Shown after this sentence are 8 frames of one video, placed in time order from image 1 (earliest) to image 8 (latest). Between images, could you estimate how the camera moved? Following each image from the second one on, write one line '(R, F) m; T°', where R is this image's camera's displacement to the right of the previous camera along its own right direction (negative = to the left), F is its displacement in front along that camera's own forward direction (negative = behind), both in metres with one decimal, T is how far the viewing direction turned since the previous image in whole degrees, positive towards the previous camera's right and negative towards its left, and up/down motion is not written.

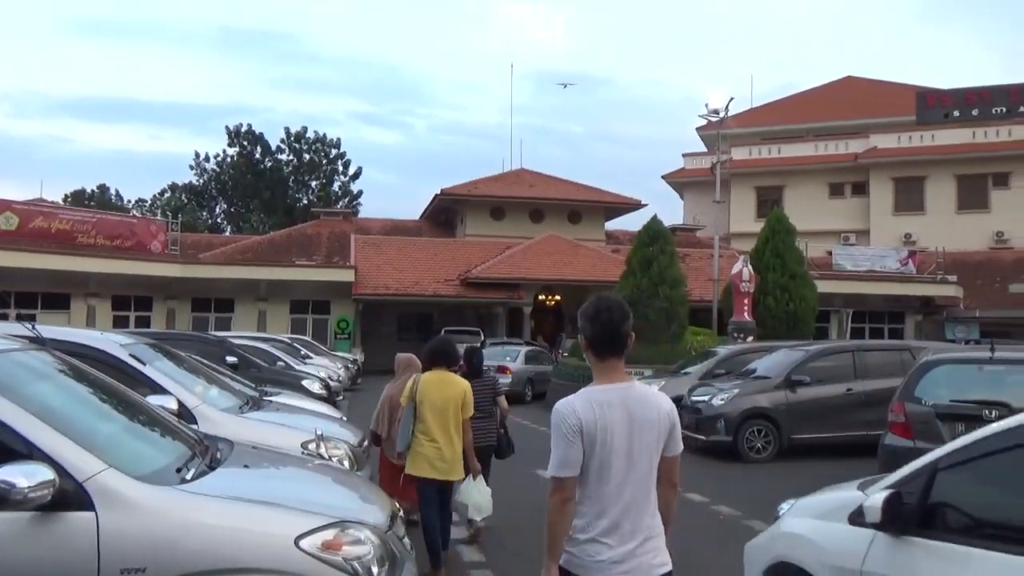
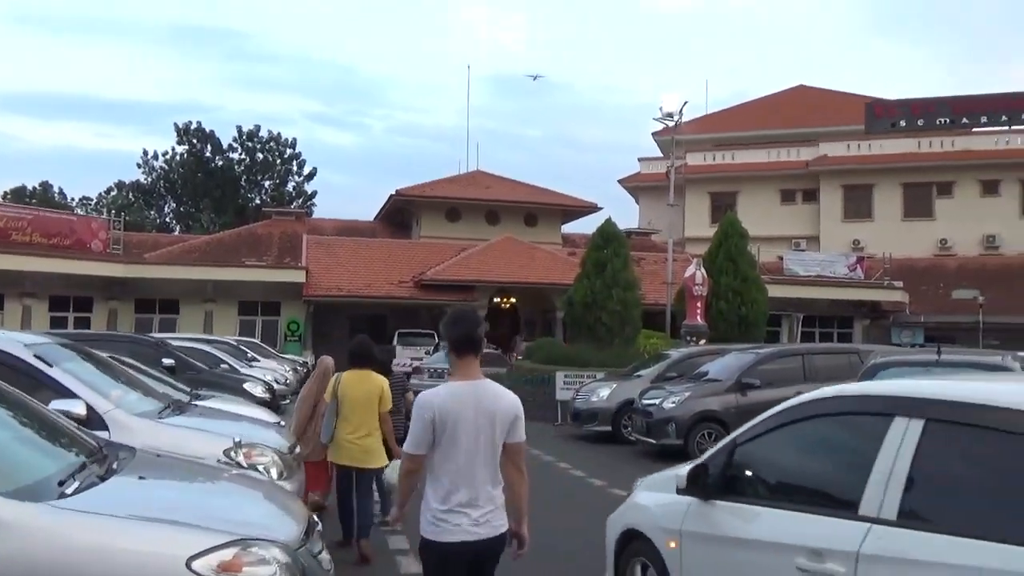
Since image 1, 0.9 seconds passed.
(+0.1, +0.3) m; +3°
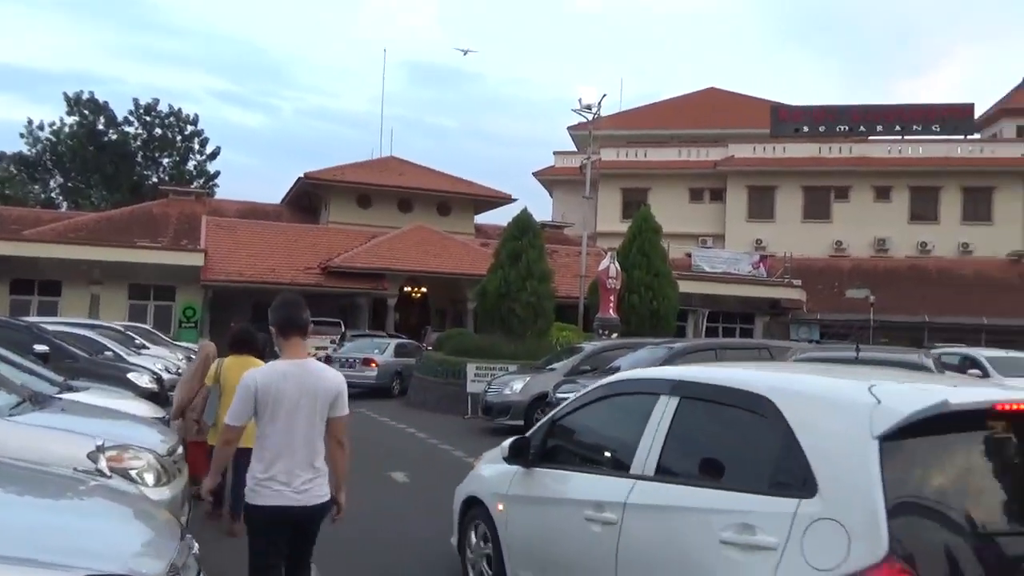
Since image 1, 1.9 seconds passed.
(0.0, +0.6) m; +7°
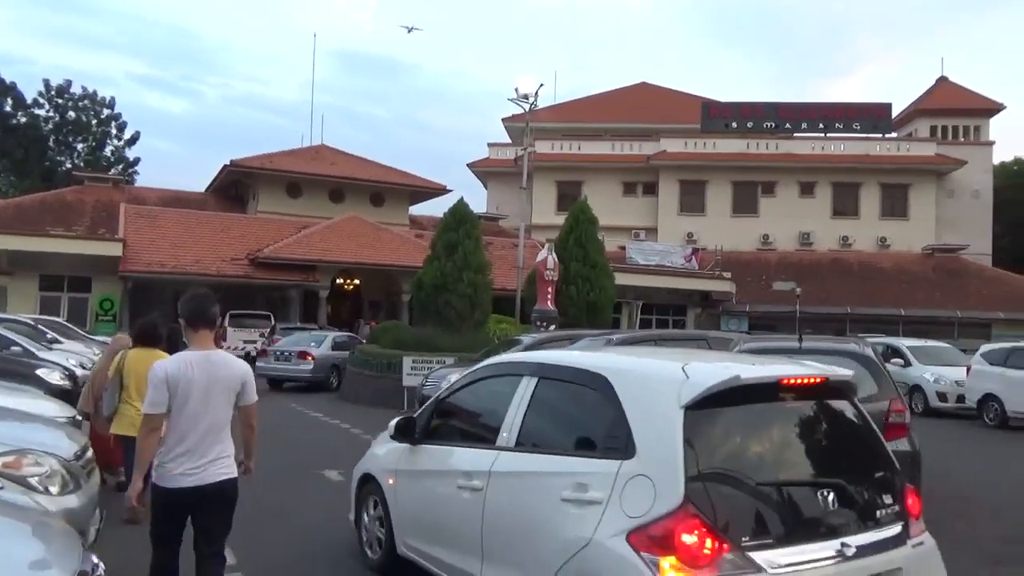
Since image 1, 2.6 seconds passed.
(-0.1, +0.3) m; +5°
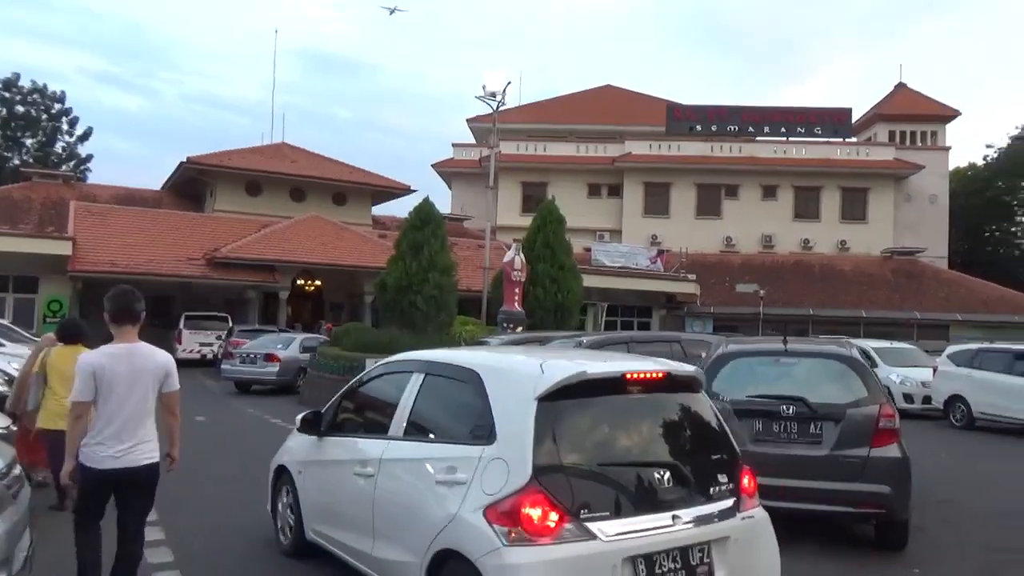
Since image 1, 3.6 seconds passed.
(-0.1, +0.5) m; +3°
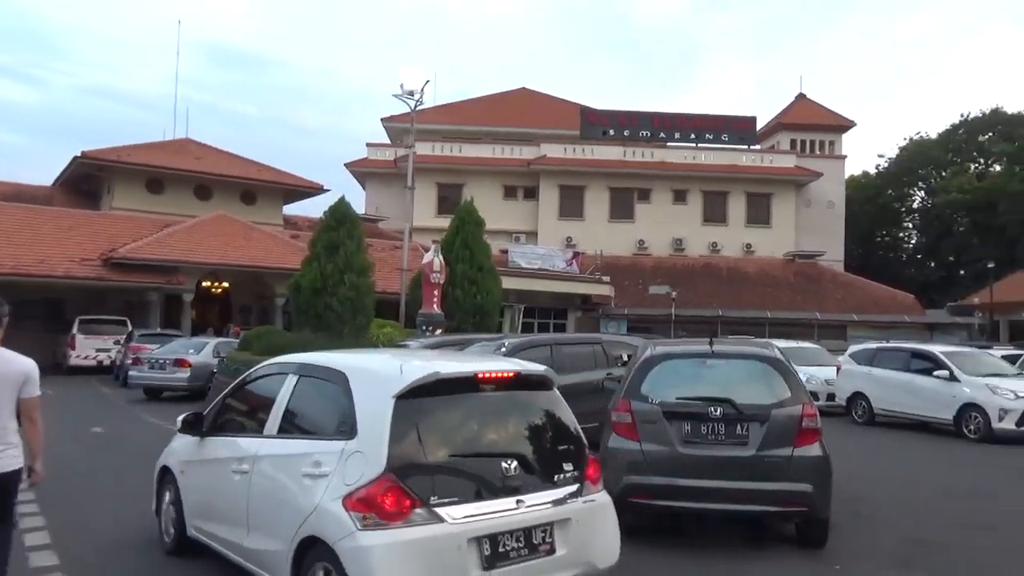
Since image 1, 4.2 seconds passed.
(-0.1, +0.2) m; +6°
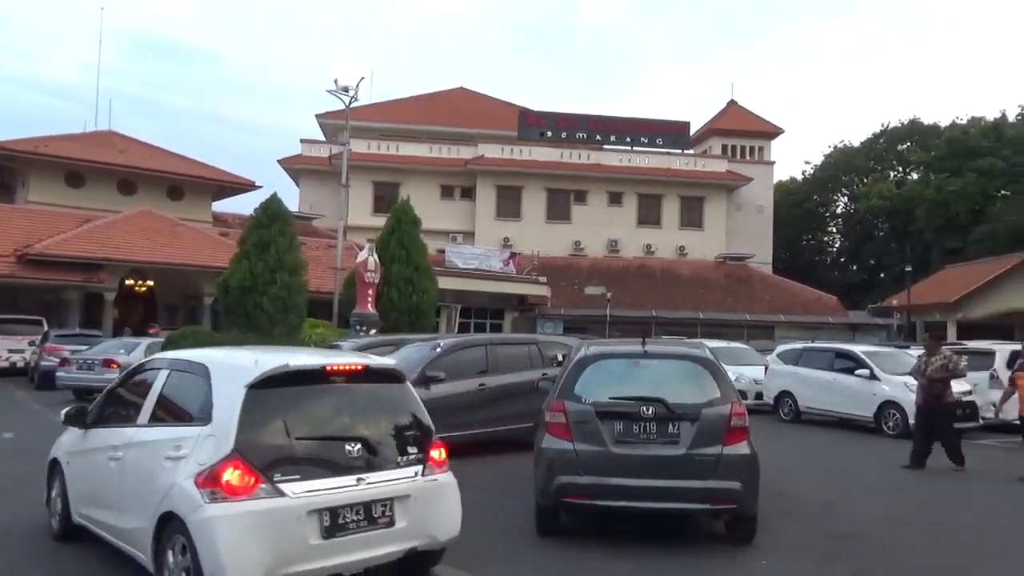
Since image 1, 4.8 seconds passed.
(0.0, +0.1) m; +5°
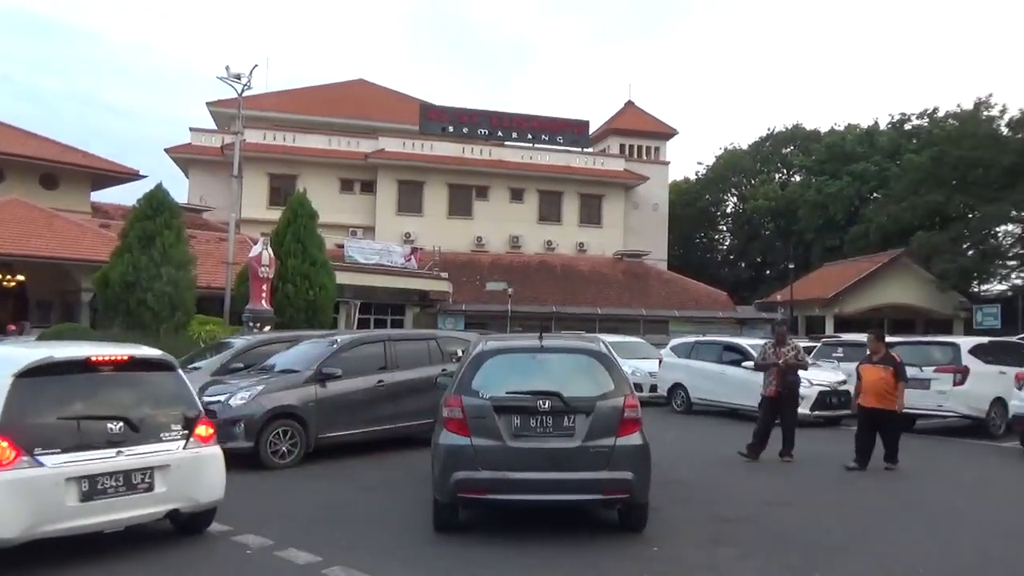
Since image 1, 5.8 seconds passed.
(+0.1, 0.0) m; +7°
